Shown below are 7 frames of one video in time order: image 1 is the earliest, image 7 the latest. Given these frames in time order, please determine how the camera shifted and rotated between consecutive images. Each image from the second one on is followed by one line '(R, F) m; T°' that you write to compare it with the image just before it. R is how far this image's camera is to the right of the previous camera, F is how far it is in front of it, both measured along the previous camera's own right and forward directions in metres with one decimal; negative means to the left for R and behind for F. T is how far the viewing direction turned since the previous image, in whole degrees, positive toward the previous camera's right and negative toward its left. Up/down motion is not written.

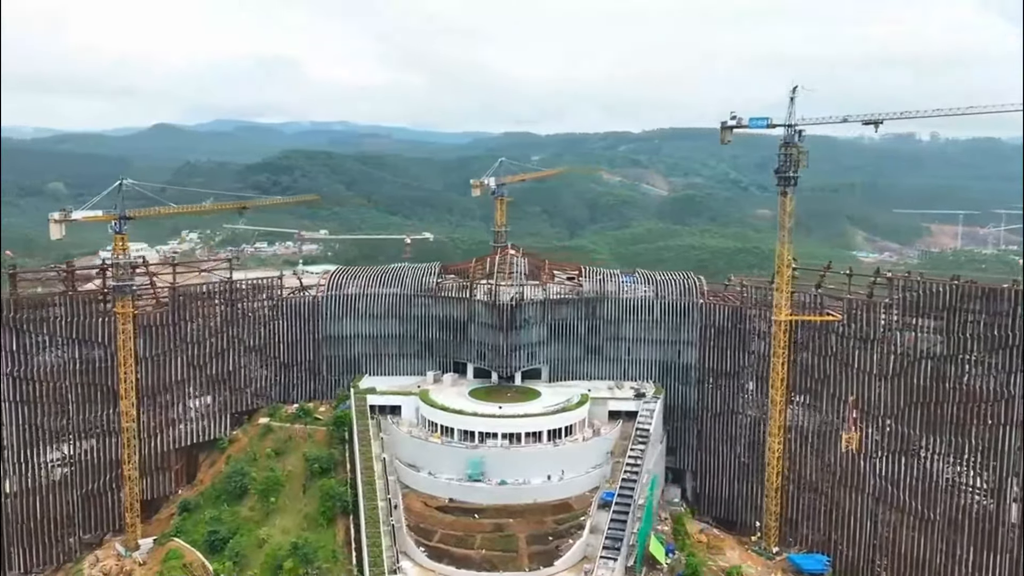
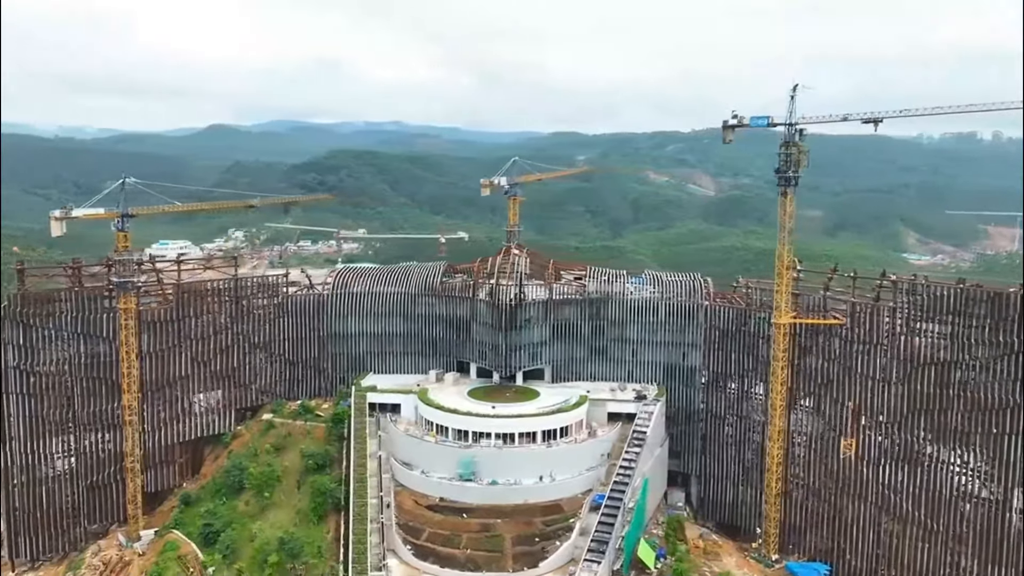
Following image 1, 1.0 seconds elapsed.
(+3.0, +0.3) m; -3°
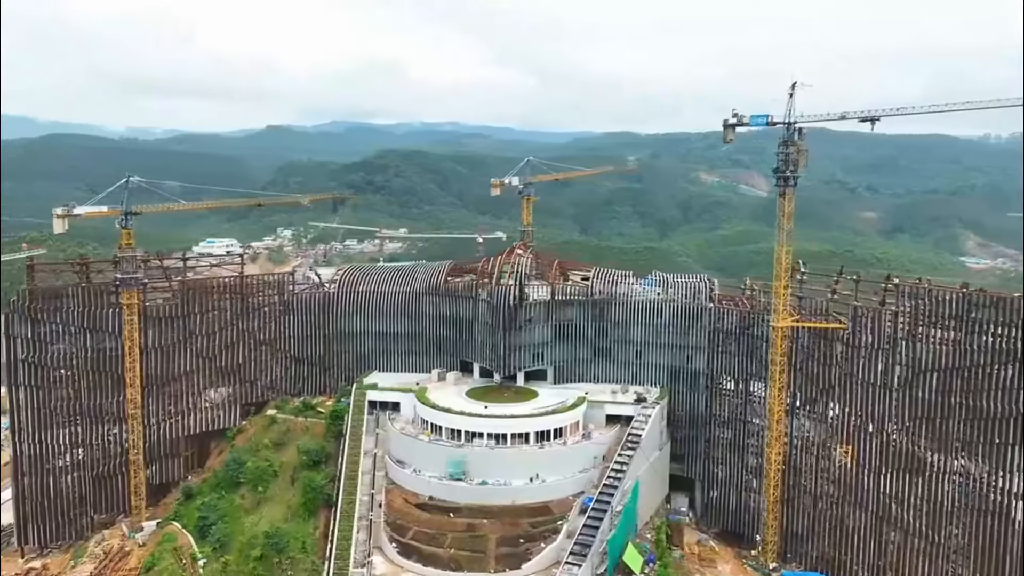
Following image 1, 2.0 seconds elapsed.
(+3.2, +0.3) m; -3°
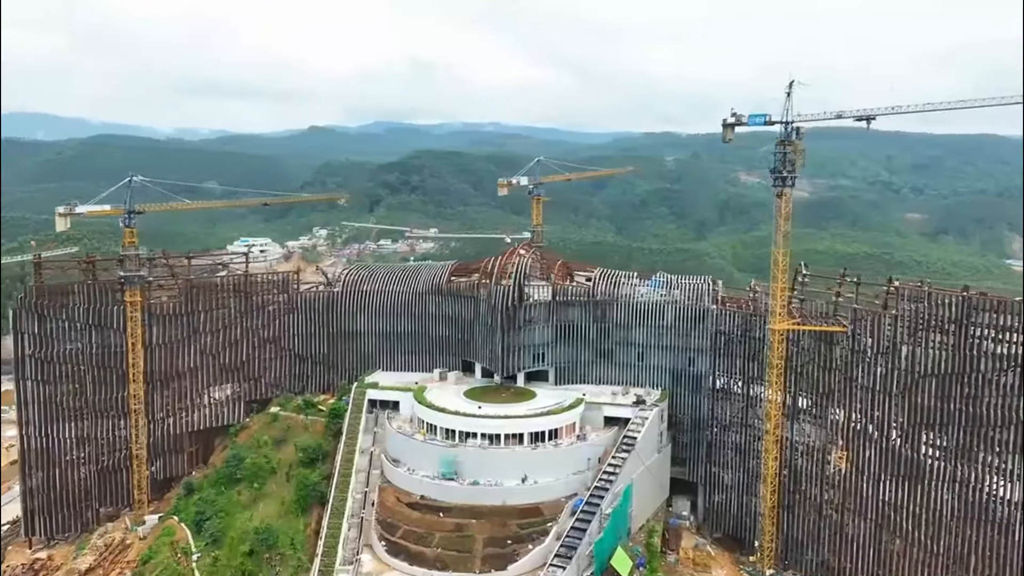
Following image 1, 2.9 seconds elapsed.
(+2.5, +0.2) m; -3°
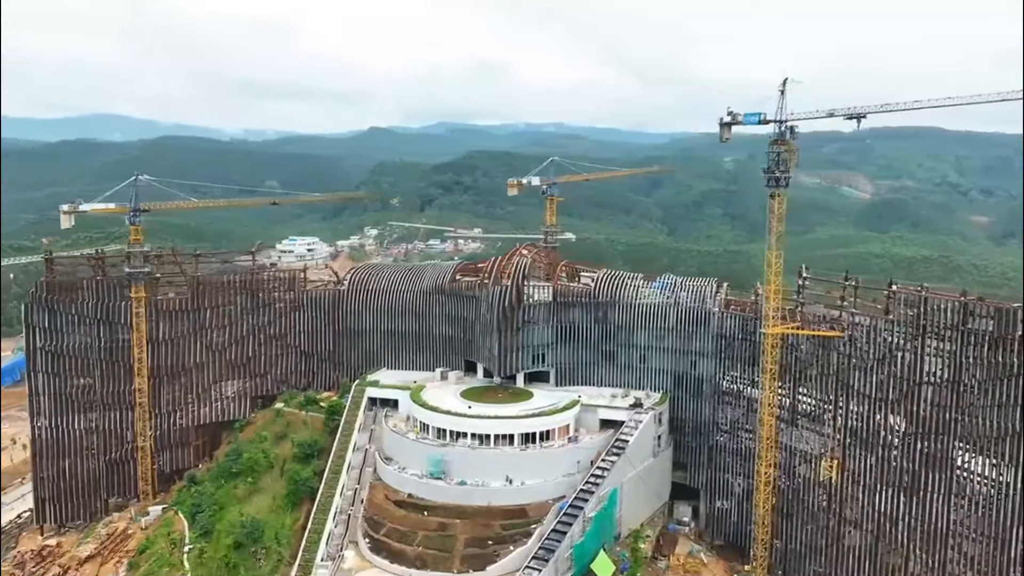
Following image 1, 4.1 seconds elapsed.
(+3.6, +0.3) m; -4°
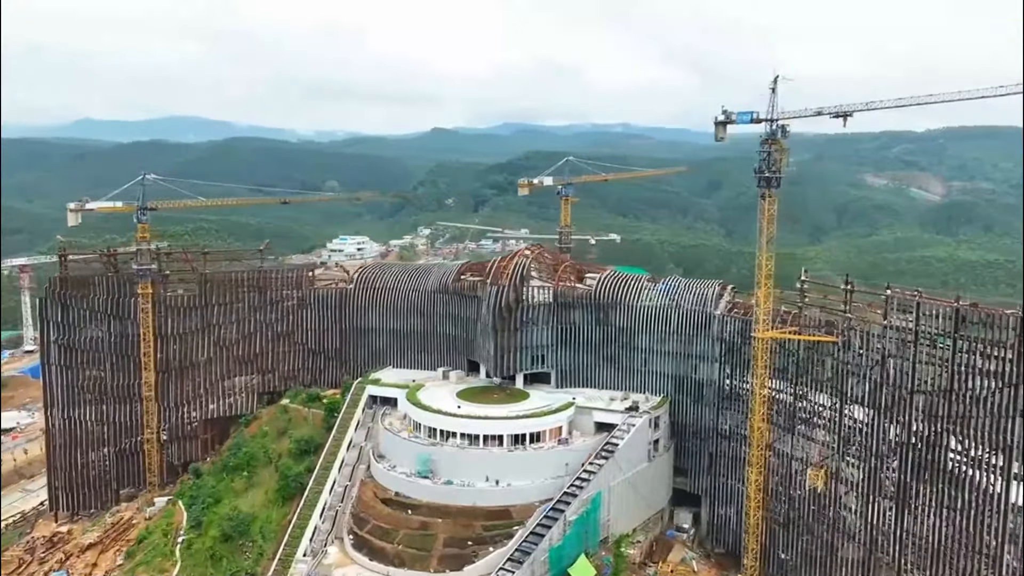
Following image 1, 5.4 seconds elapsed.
(+3.9, +0.3) m; -4°
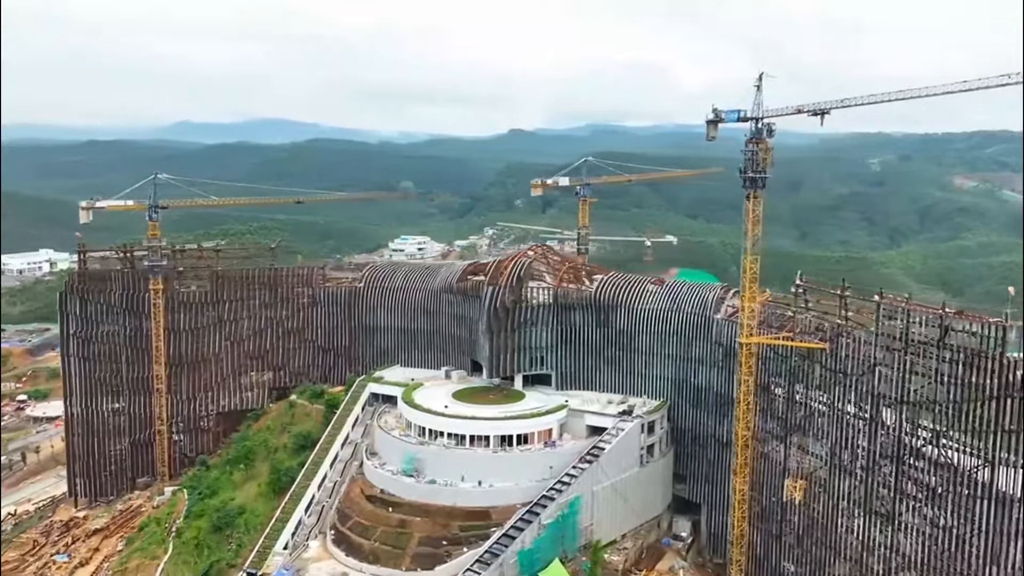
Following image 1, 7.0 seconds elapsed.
(+4.8, +0.4) m; -5°
